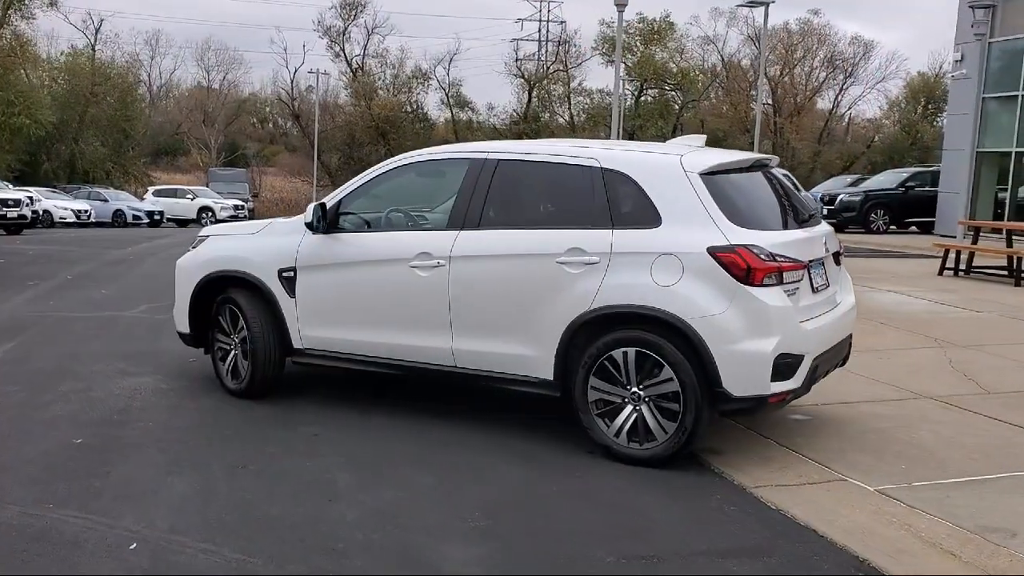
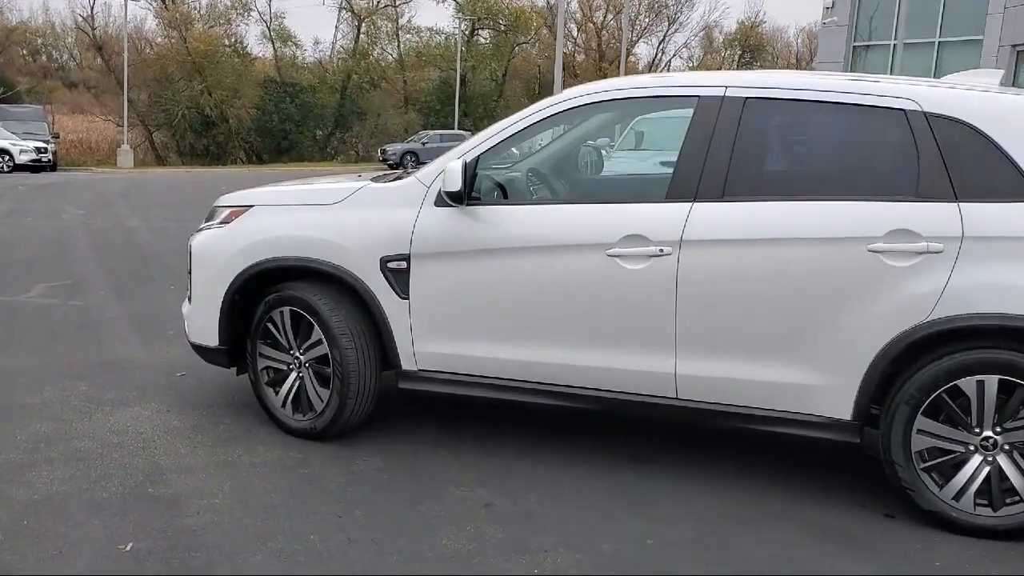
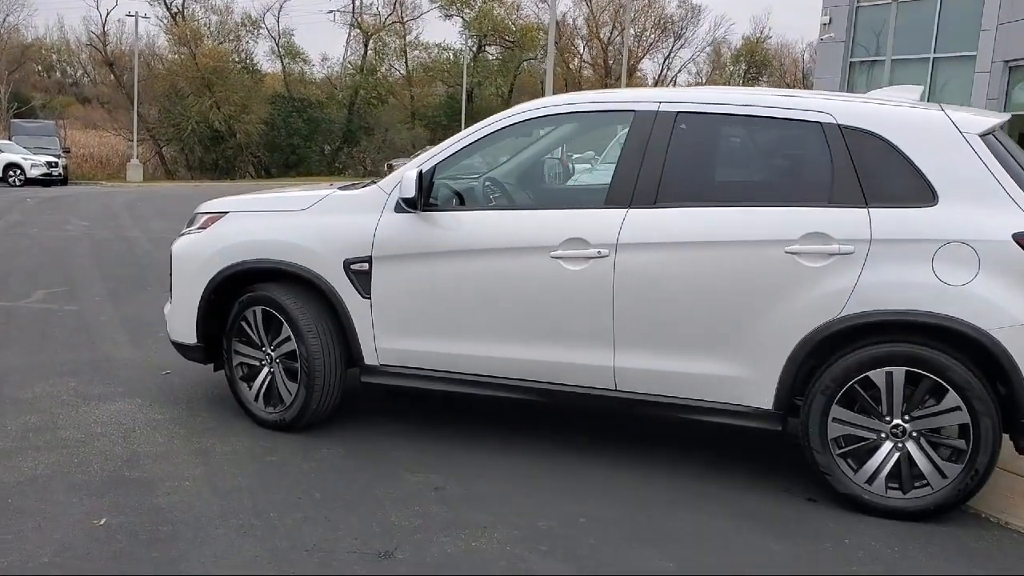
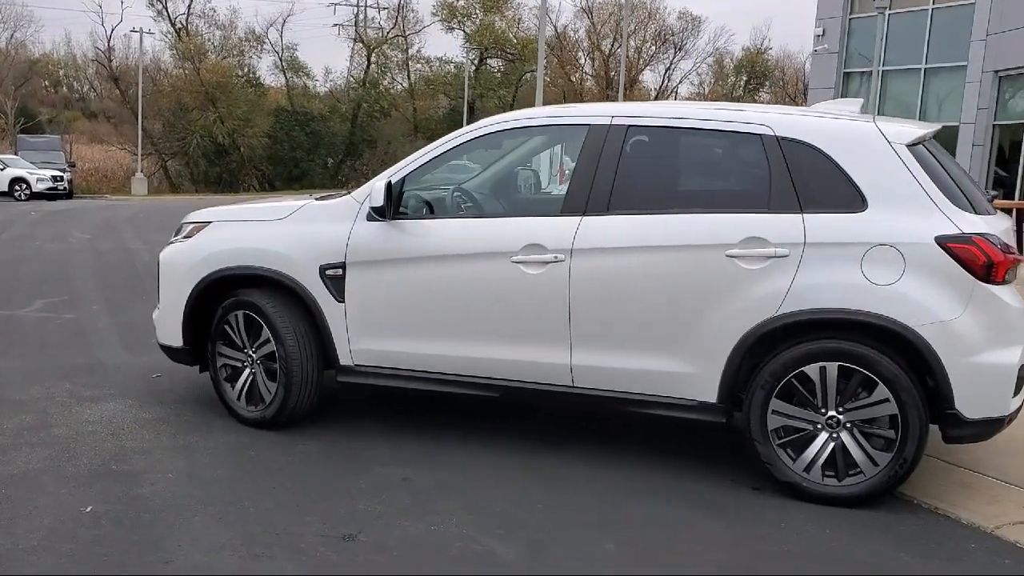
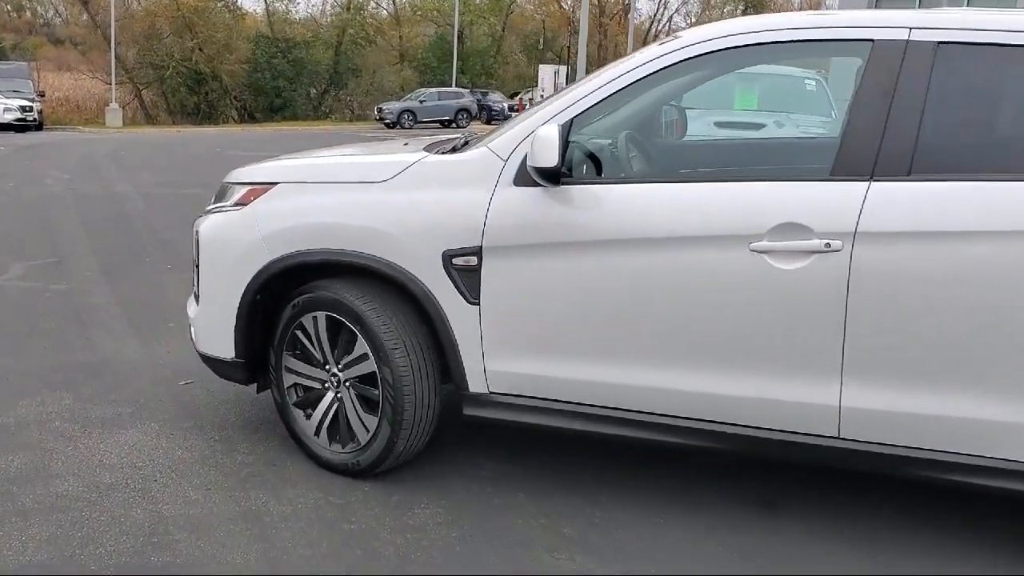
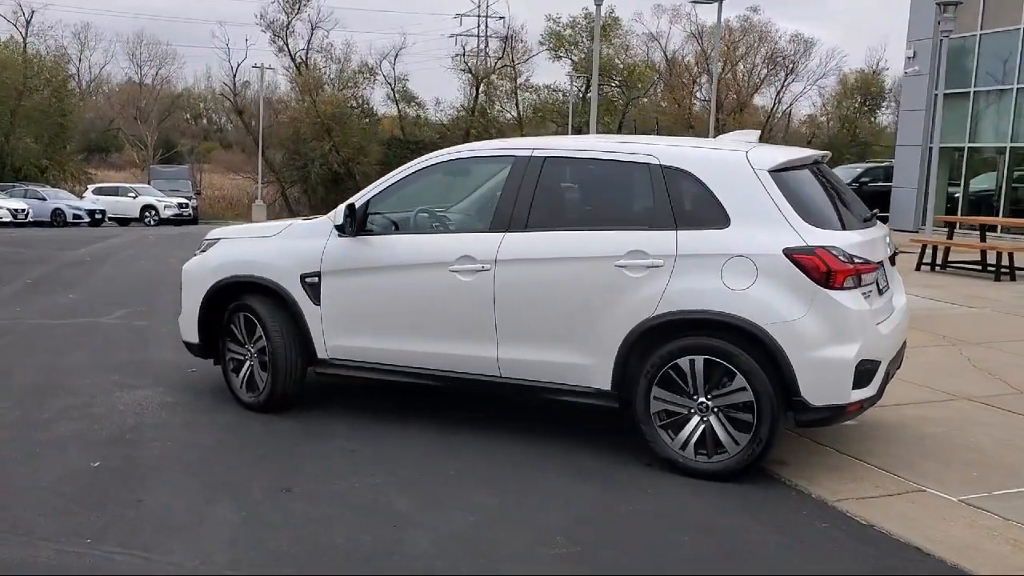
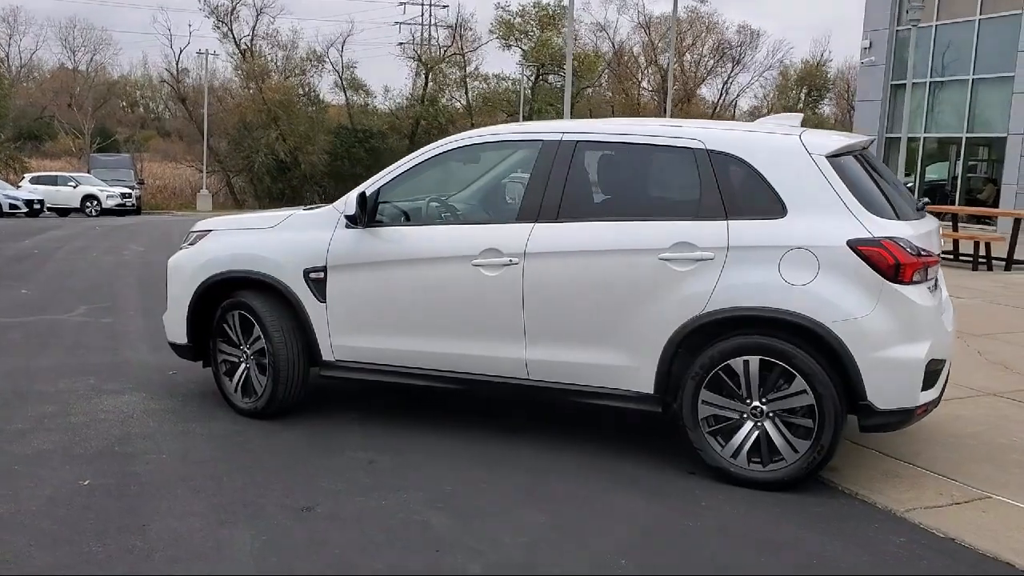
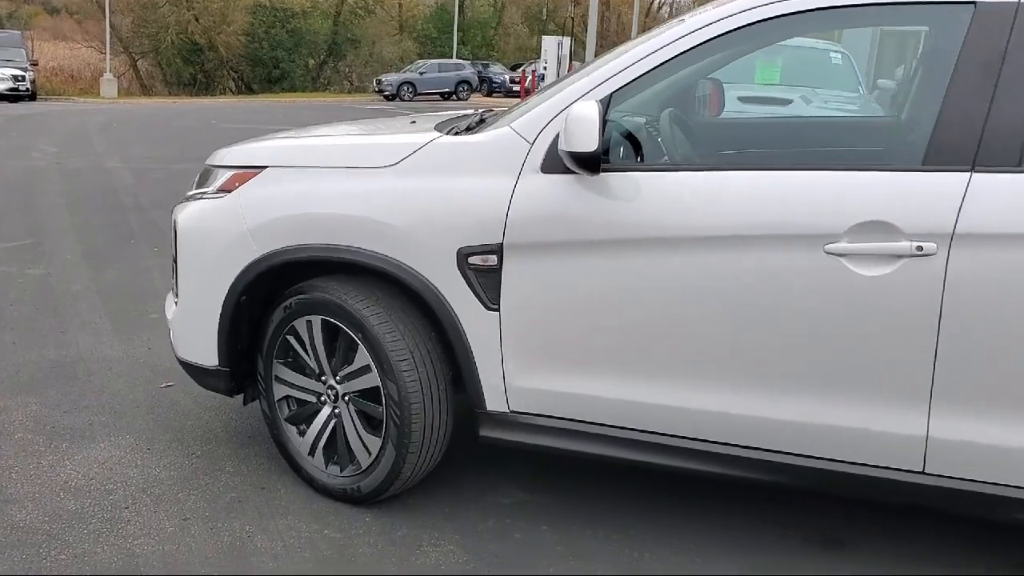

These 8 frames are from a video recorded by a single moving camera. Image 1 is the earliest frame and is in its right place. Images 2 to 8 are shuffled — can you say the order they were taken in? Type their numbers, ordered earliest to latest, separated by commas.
6, 7, 4, 3, 2, 5, 8
